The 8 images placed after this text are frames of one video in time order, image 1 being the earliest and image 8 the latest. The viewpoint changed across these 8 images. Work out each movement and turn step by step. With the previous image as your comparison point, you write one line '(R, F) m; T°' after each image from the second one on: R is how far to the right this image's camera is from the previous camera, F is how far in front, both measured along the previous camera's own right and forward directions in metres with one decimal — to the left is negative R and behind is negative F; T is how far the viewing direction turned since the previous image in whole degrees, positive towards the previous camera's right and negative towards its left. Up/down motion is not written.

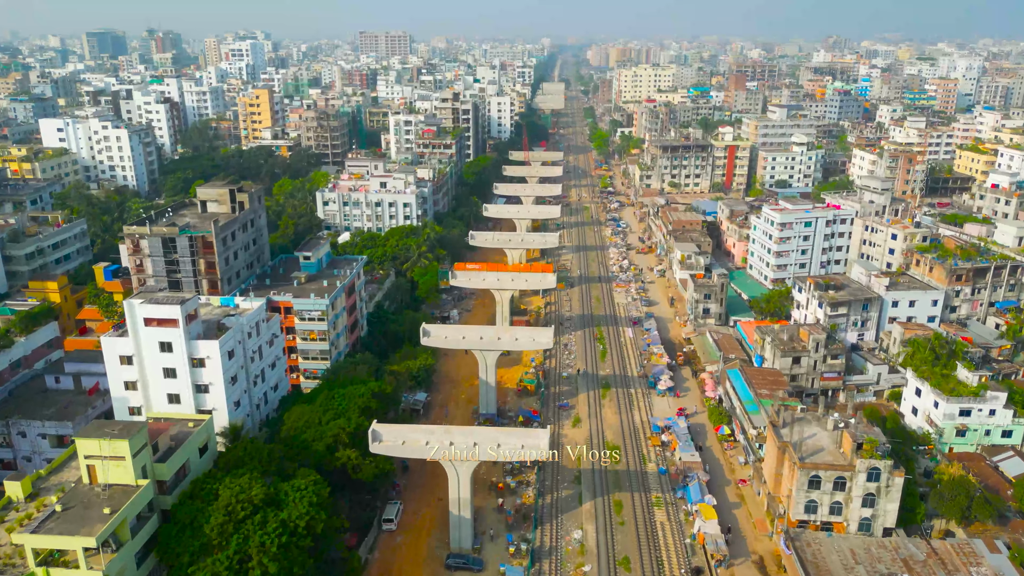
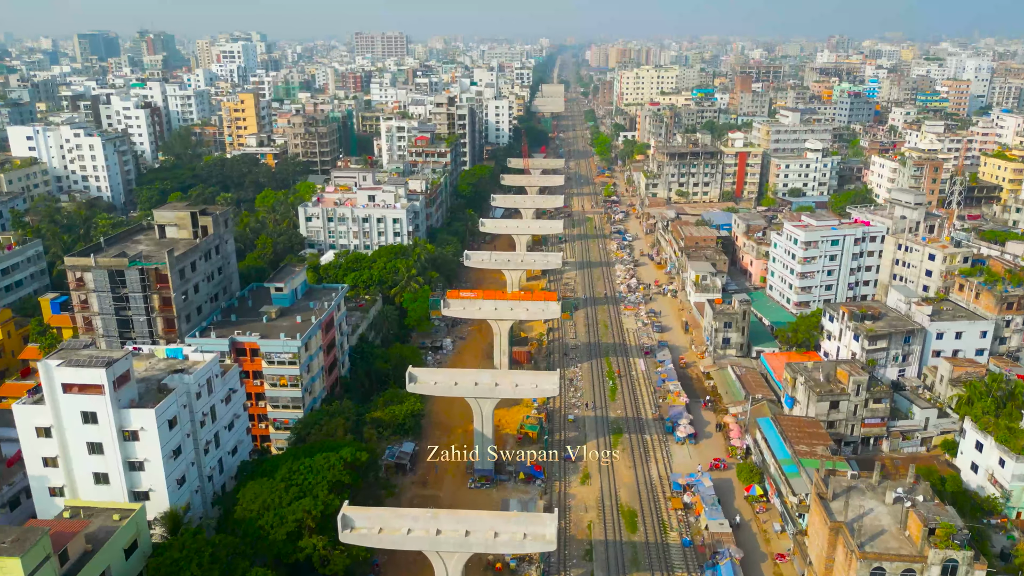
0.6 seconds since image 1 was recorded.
(0.0, +5.0) m; 0°
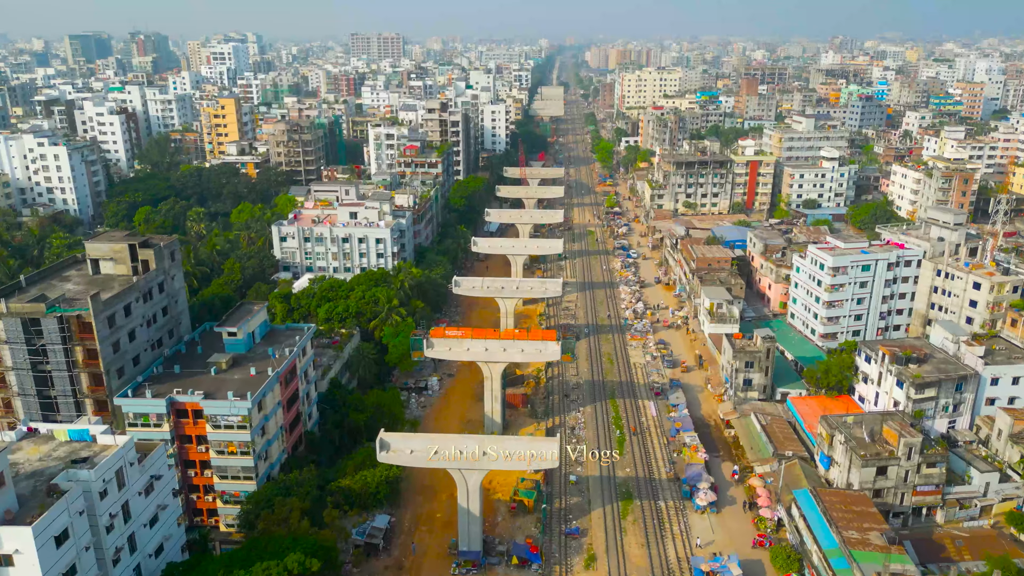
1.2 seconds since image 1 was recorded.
(+0.3, +5.4) m; 0°
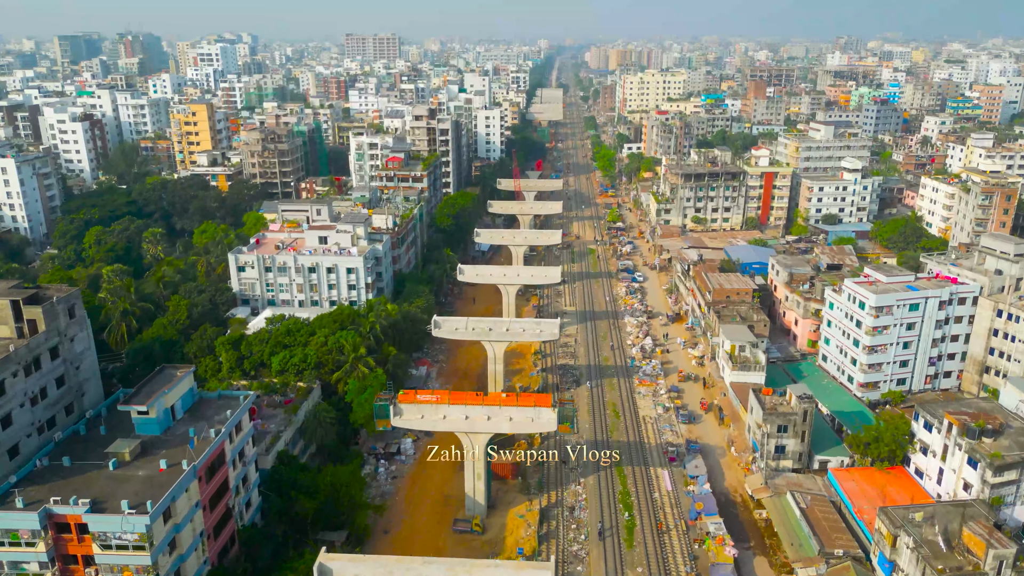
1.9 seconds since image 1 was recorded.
(+0.5, +6.7) m; 0°
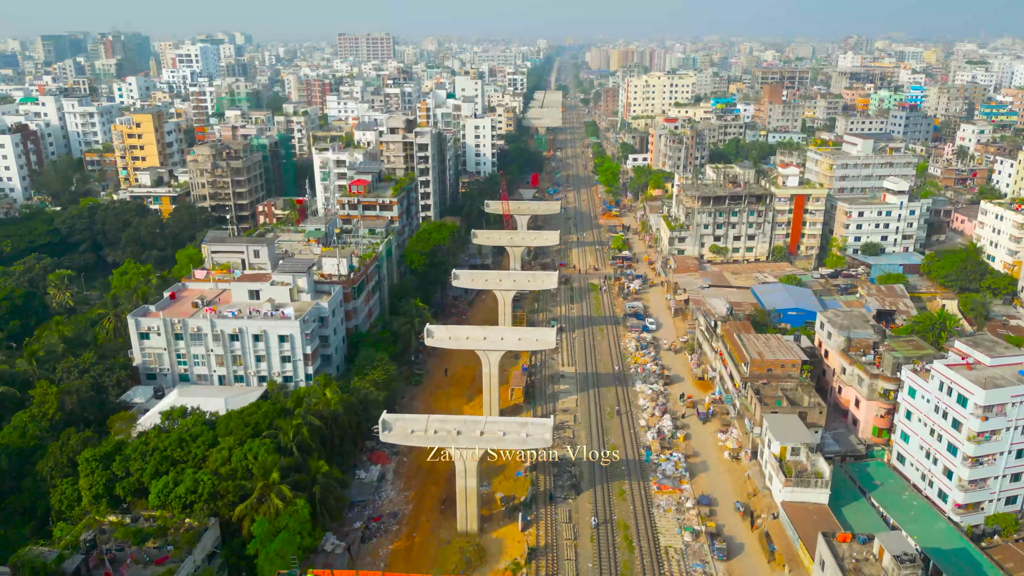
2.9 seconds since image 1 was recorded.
(+0.9, +10.6) m; 0°
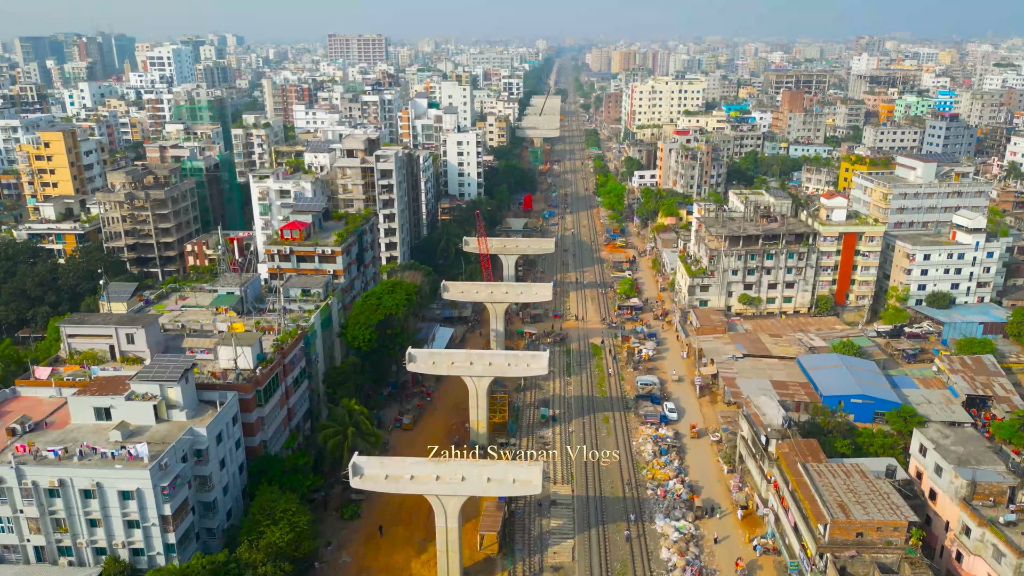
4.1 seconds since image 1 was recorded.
(+1.2, +12.4) m; 0°
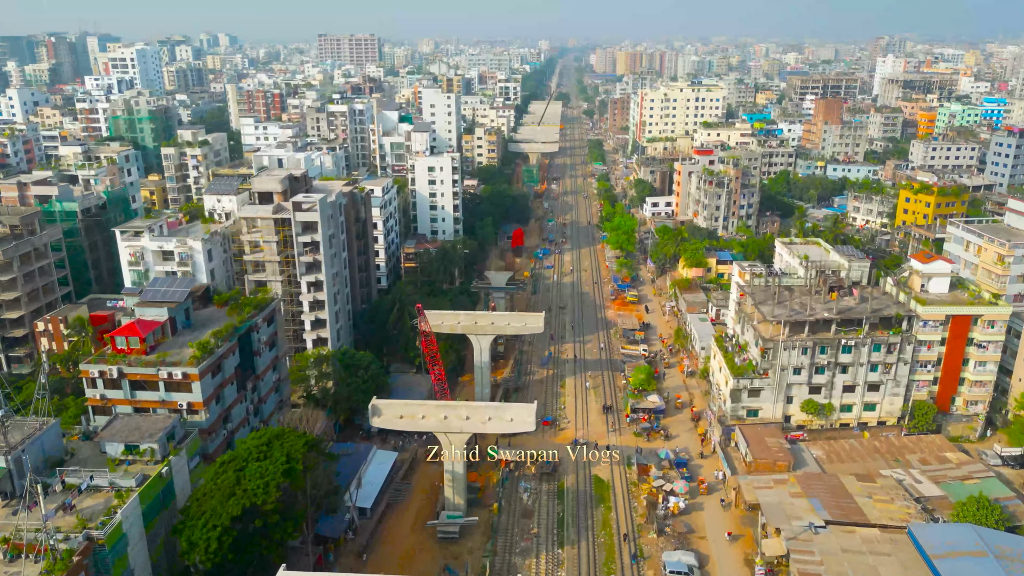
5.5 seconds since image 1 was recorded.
(+1.5, +15.4) m; 0°
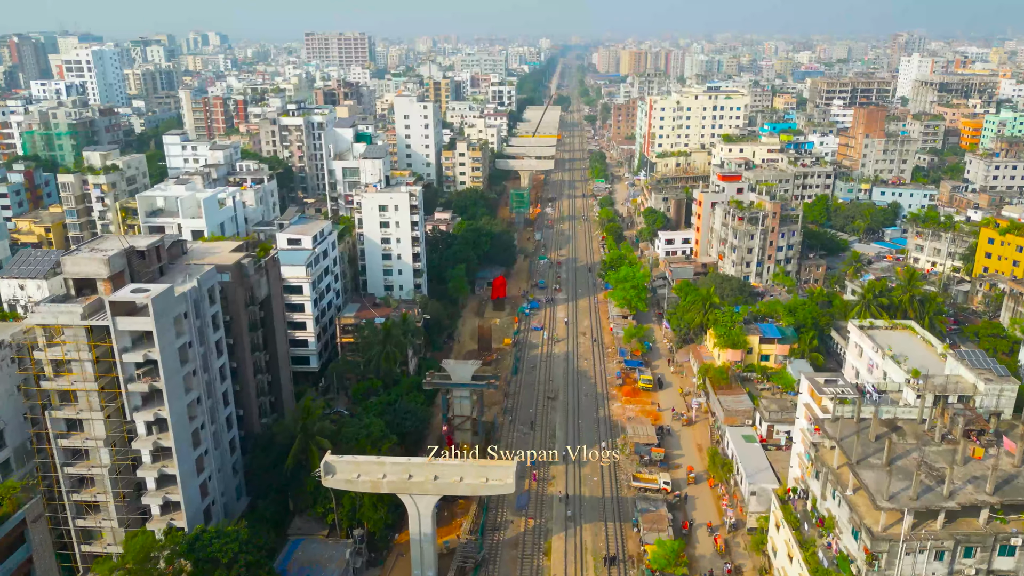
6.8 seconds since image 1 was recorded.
(+1.6, +14.5) m; 0°
